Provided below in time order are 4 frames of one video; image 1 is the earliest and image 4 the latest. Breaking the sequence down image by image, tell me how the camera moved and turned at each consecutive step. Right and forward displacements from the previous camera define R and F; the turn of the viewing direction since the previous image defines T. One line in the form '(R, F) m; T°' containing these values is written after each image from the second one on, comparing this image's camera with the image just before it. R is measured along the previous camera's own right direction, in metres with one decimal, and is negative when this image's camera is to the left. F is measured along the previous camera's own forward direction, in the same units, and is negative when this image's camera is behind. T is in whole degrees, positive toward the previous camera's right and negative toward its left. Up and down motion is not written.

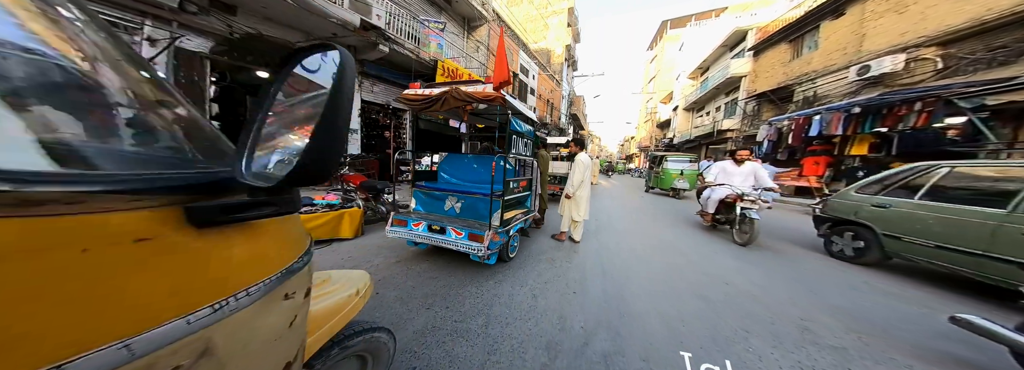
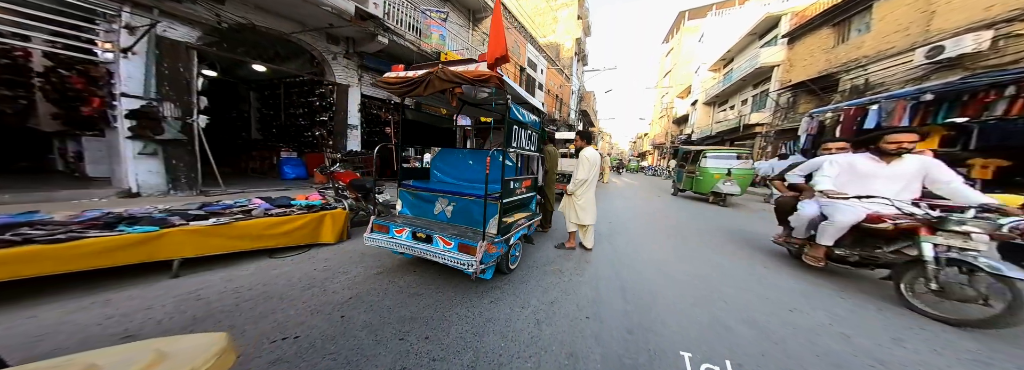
(+0.1, +0.4) m; -3°
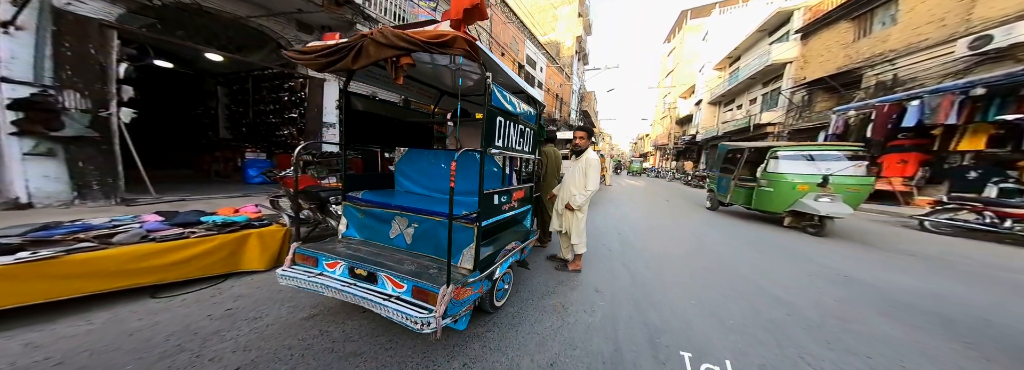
(+0.1, +0.6) m; 0°
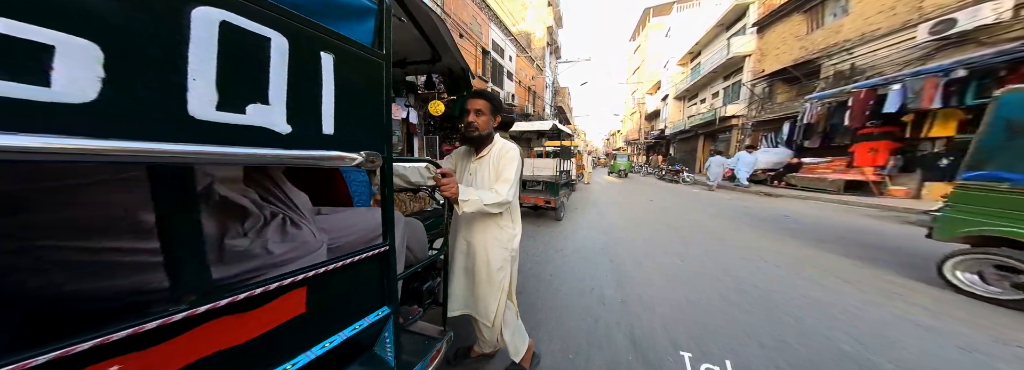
(+0.5, +1.4) m; +6°
